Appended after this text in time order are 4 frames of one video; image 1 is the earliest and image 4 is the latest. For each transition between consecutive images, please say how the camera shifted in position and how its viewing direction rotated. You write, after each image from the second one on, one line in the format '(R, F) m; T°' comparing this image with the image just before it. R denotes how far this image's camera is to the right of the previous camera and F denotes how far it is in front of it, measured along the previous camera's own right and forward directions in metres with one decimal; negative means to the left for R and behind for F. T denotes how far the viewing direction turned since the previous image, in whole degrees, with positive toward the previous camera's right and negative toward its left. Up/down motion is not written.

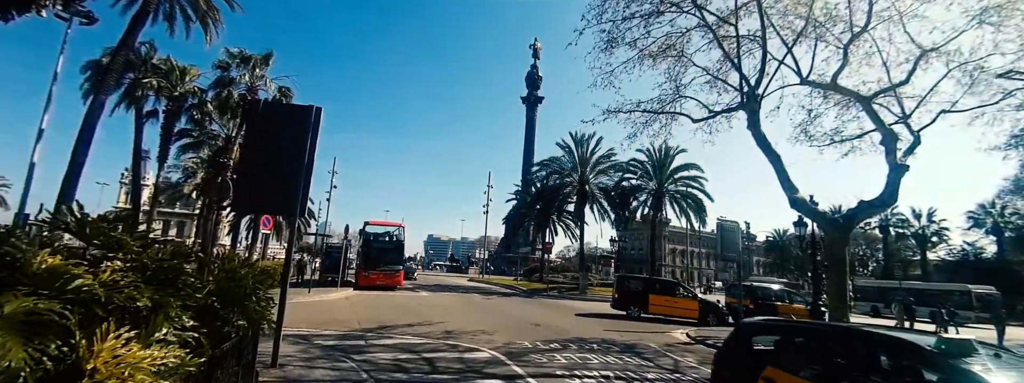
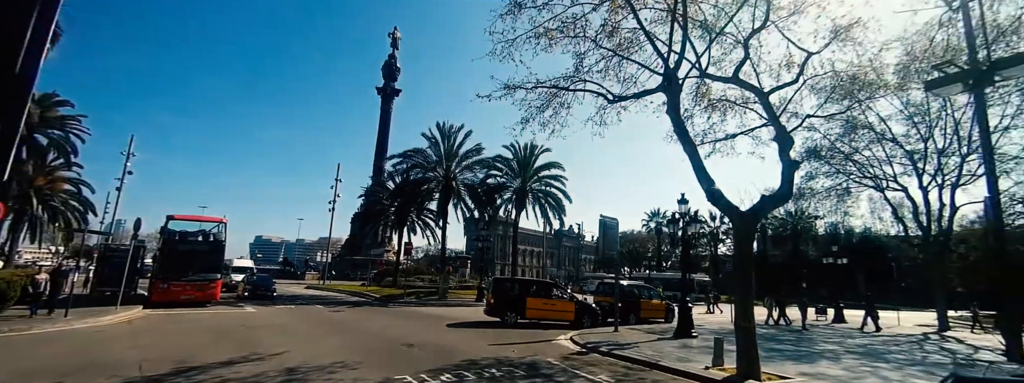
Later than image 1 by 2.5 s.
(-0.5, +2.5) m; +18°
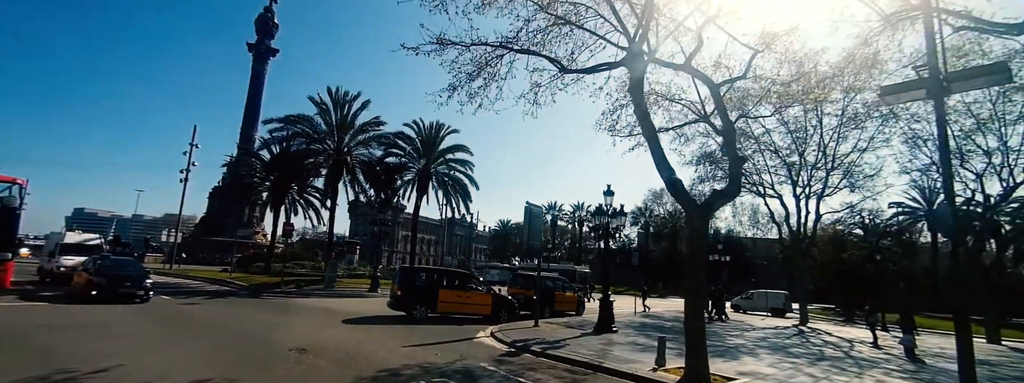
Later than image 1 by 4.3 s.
(-0.8, +1.8) m; +13°
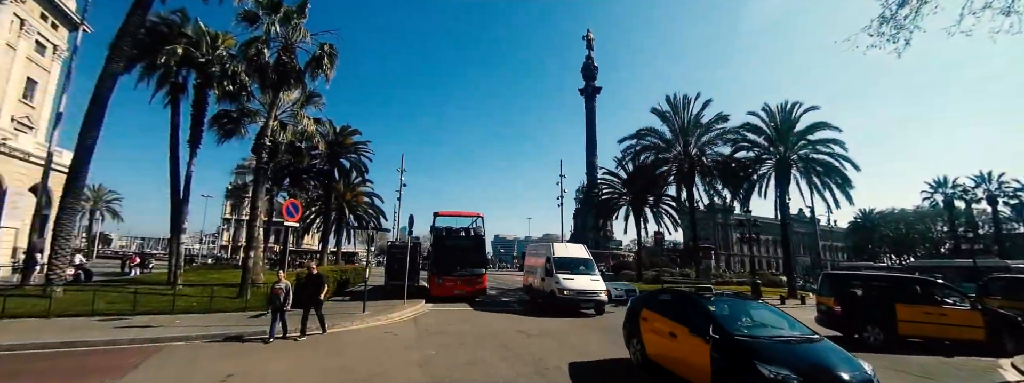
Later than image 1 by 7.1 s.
(-2.3, +0.1) m; -36°
